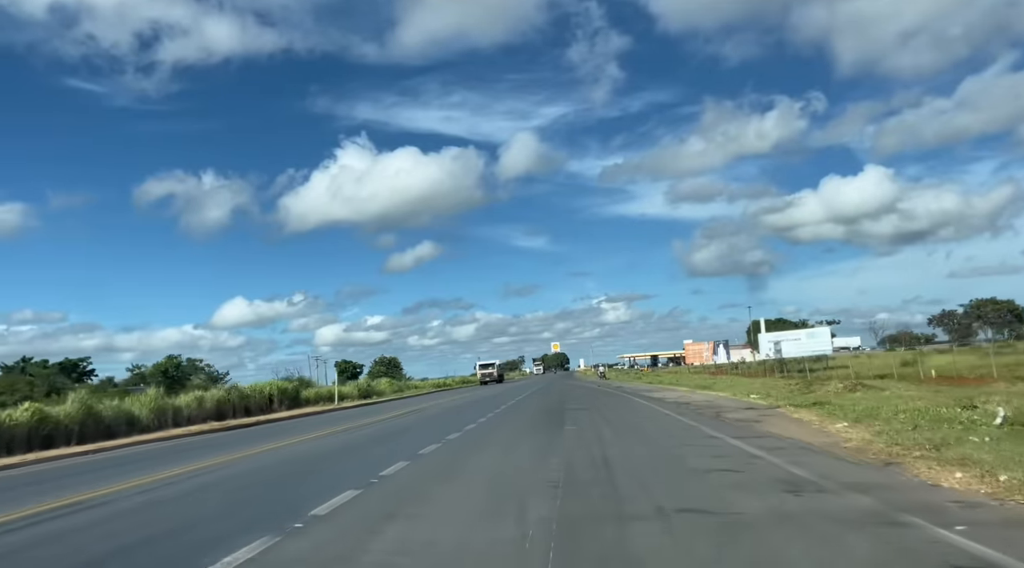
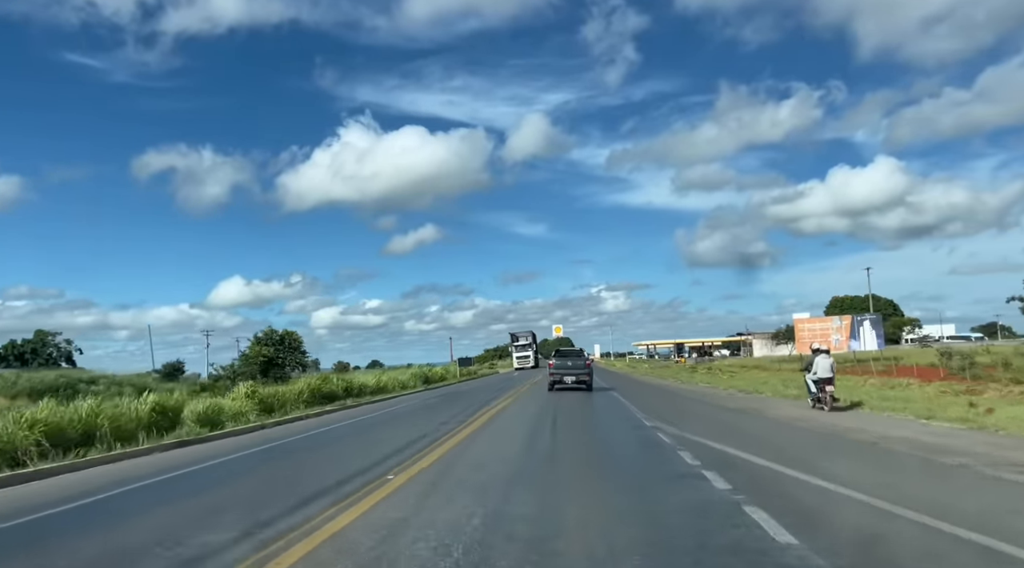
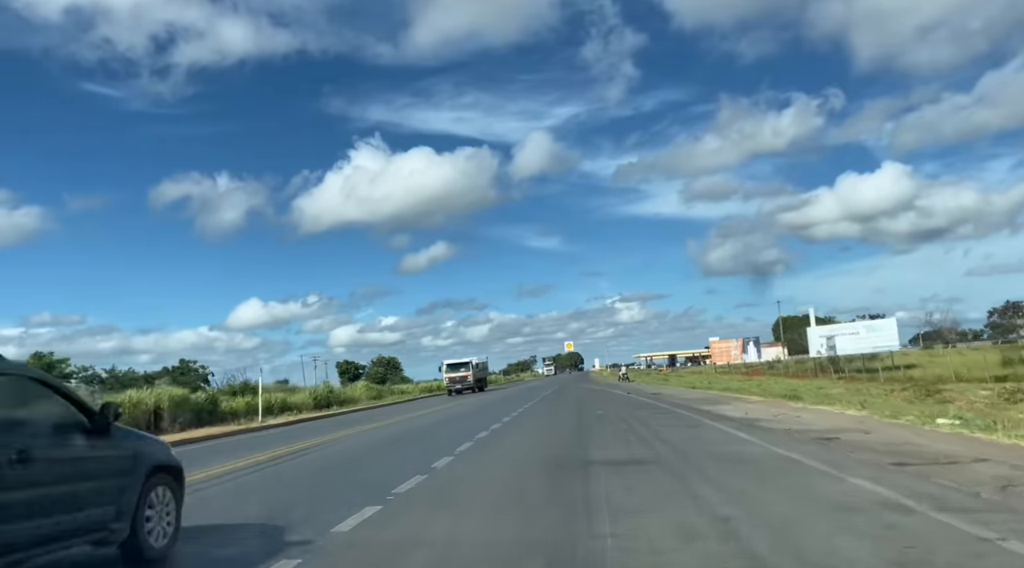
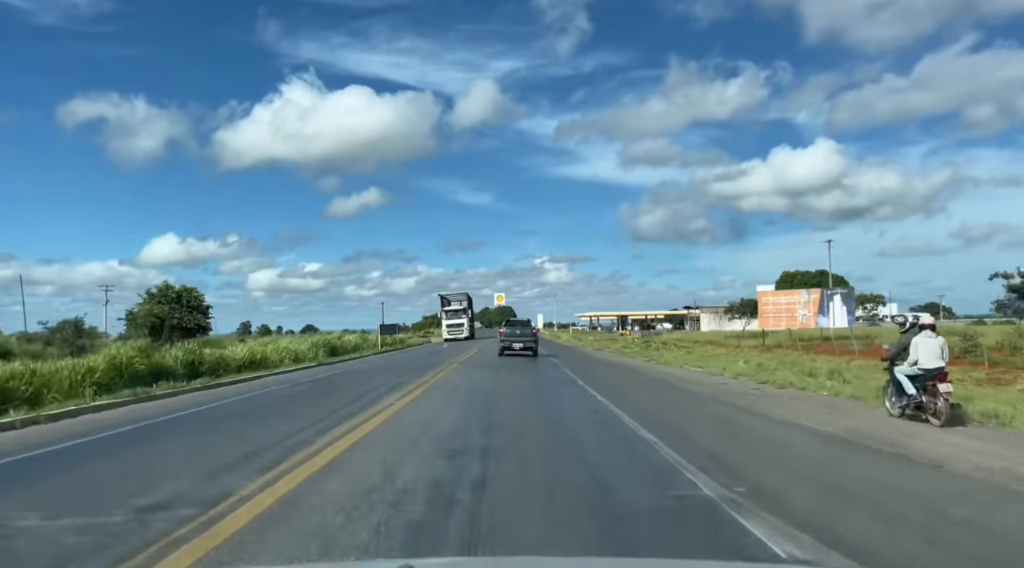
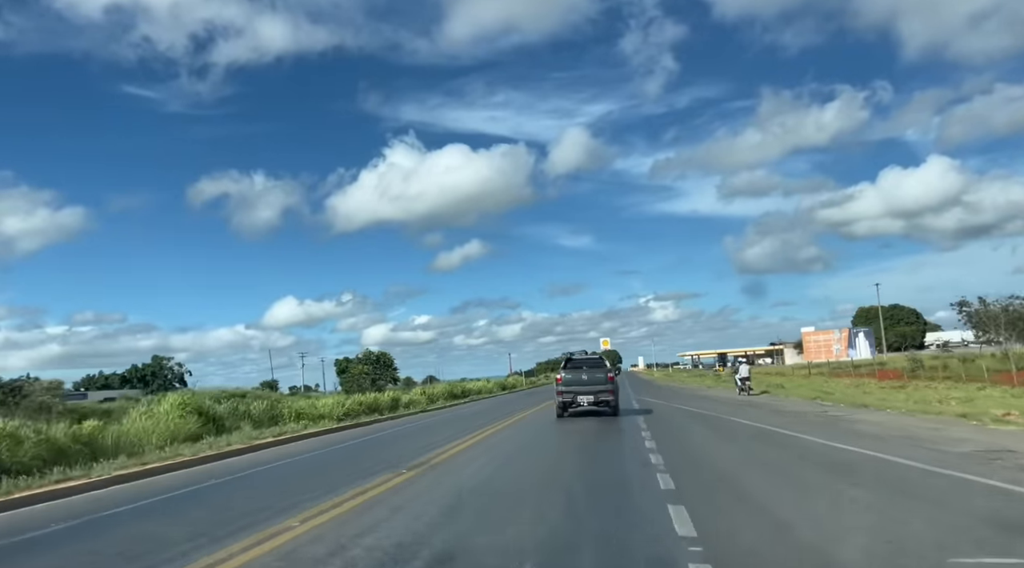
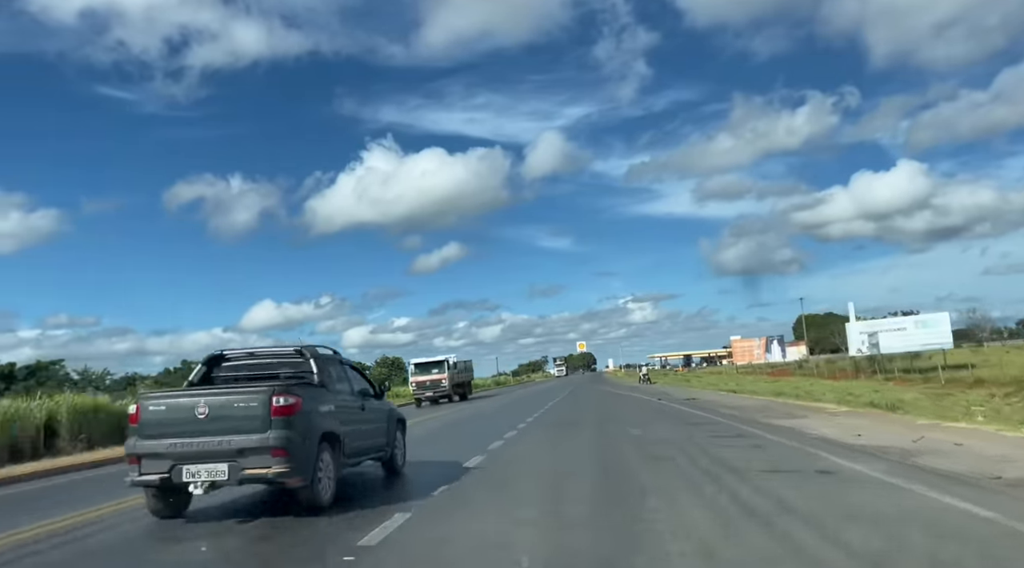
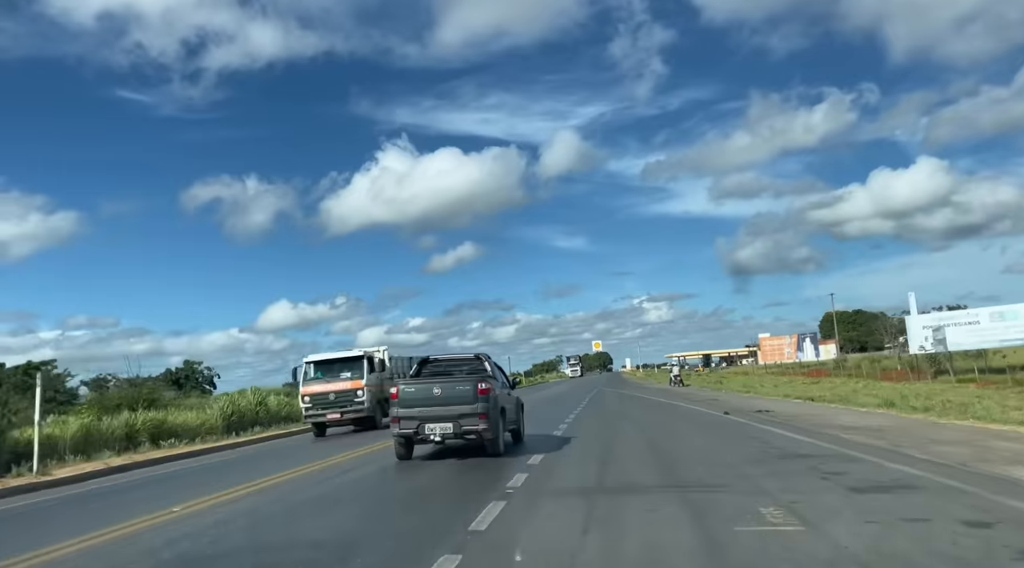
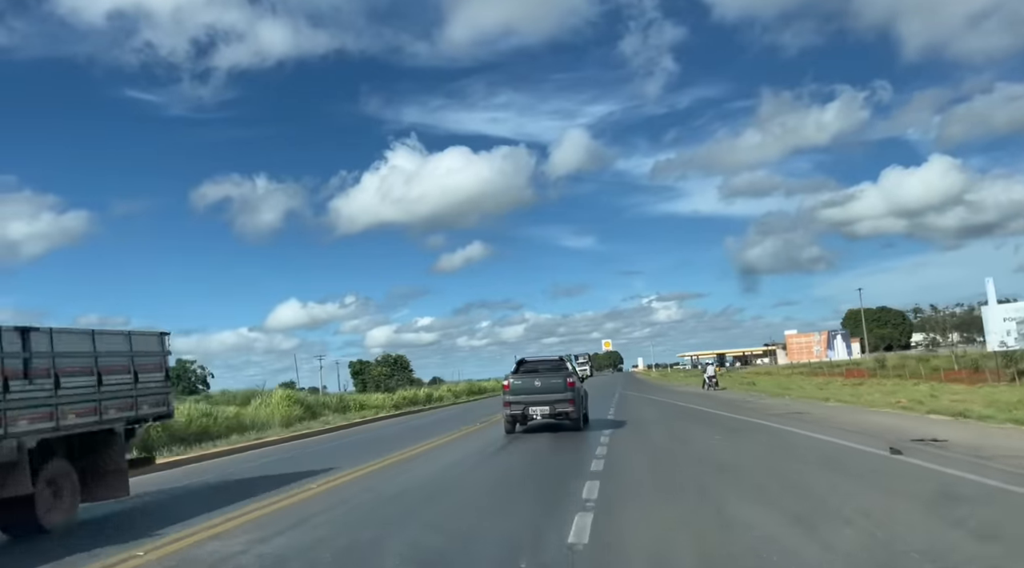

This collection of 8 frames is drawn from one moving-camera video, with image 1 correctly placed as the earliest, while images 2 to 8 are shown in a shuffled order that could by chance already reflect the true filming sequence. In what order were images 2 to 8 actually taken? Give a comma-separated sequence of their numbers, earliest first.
3, 6, 7, 8, 5, 2, 4
